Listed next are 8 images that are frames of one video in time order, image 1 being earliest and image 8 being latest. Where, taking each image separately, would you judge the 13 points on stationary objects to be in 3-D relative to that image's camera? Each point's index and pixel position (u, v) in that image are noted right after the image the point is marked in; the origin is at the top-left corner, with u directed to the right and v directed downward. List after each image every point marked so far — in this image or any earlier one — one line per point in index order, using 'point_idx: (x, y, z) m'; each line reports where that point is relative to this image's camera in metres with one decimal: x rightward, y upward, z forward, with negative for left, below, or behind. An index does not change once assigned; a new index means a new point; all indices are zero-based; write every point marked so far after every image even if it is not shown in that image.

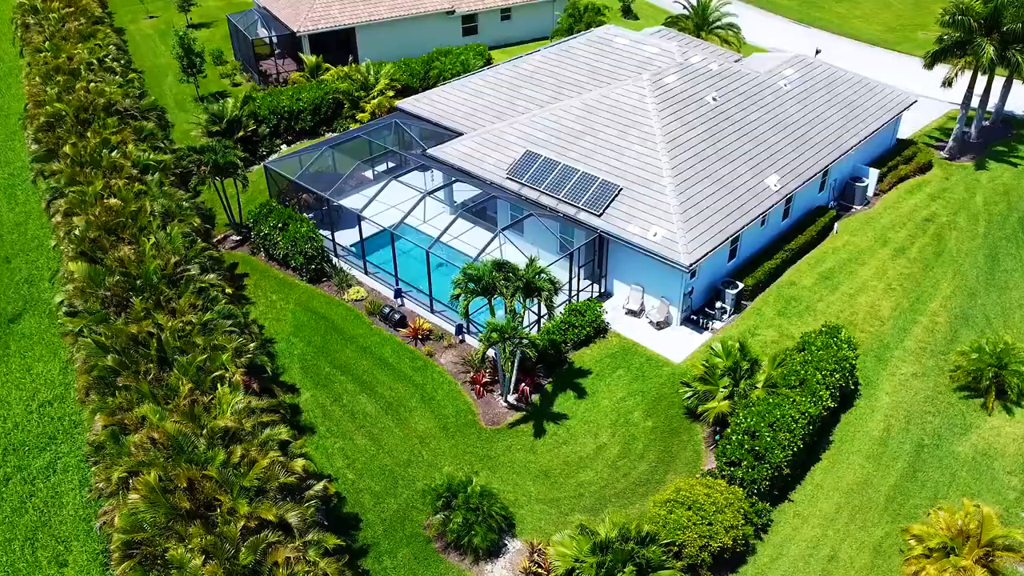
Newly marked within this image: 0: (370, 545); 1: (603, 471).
0: (-3.0, -5.5, +18.2) m
1: (+2.1, -4.3, +20.1) m
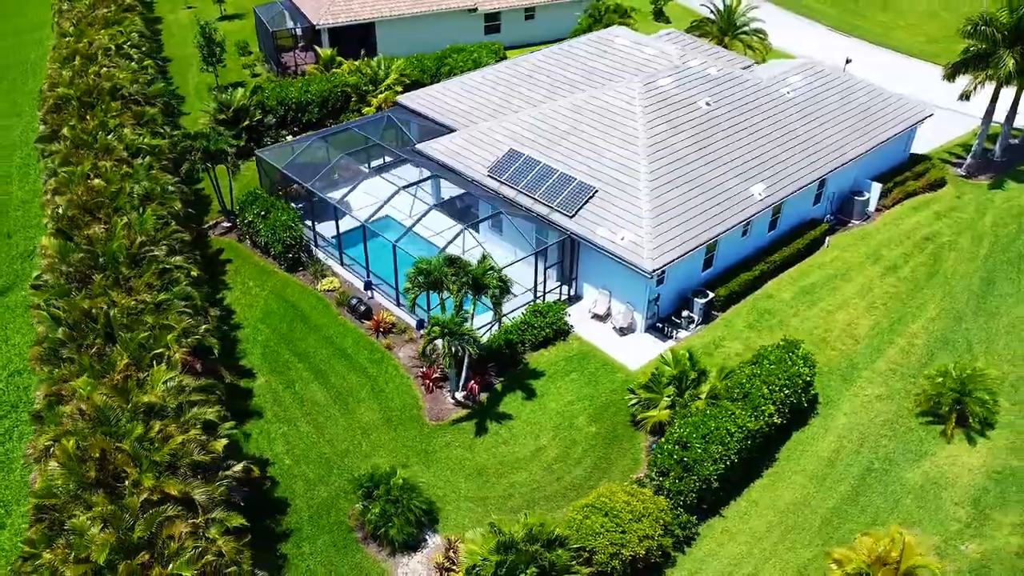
0: (-4.8, -5.2, +18.5) m
1: (+0.6, -4.3, +20.0) m
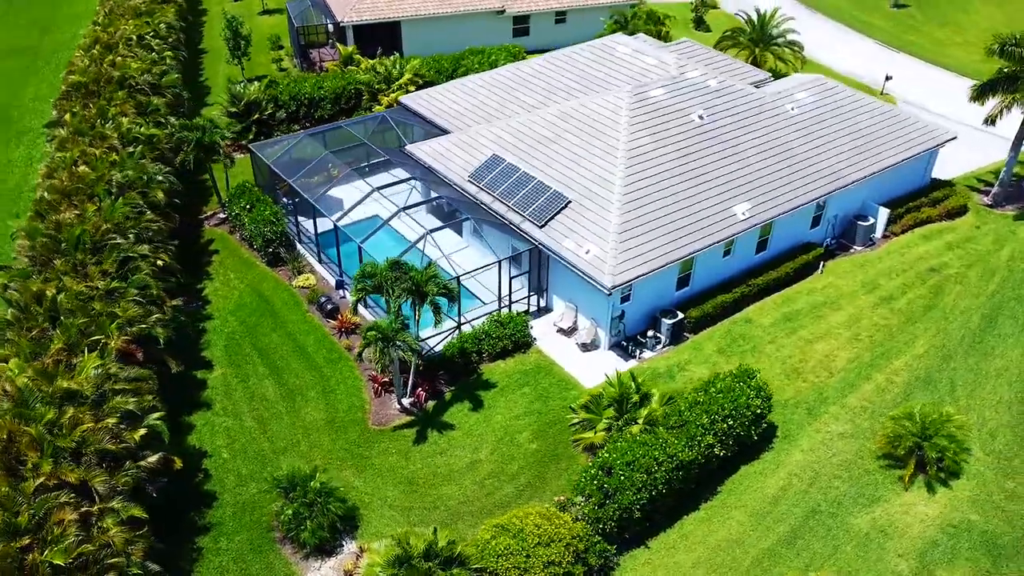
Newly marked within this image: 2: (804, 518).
0: (-6.5, -5.1, +18.6) m
1: (-1.0, -4.5, +19.6) m
2: (+6.4, -5.0, +18.6) m
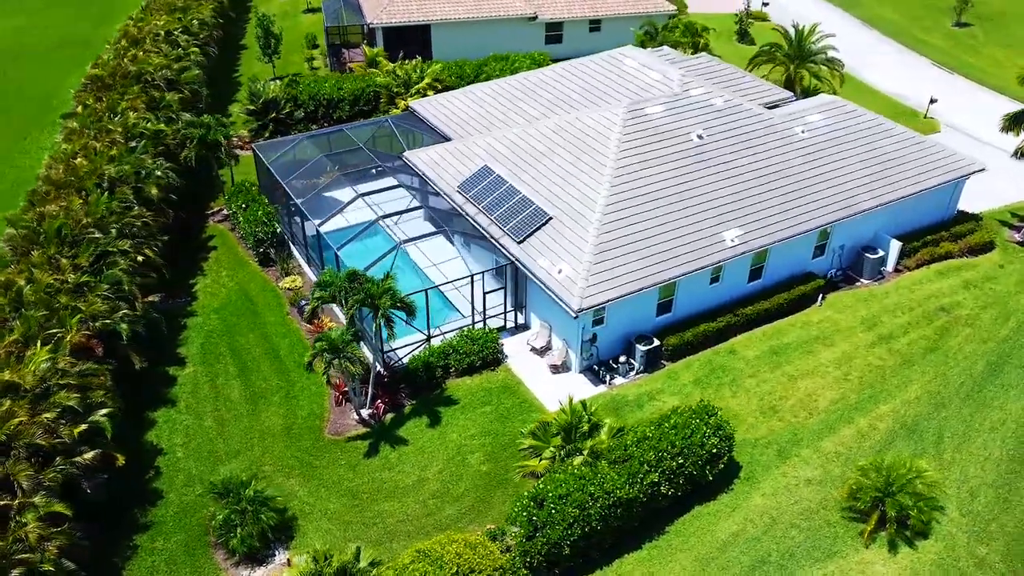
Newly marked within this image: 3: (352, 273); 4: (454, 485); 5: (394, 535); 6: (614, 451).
0: (-7.9, -5.2, +18.7) m
1: (-2.3, -4.9, +19.2) m
2: (+4.9, -5.8, +17.6) m
3: (-3.8, +0.3, +19.9) m
4: (-1.3, -4.5, +19.6) m
5: (-2.5, -5.3, +18.5) m
6: (+2.1, -3.4, +18.1) m
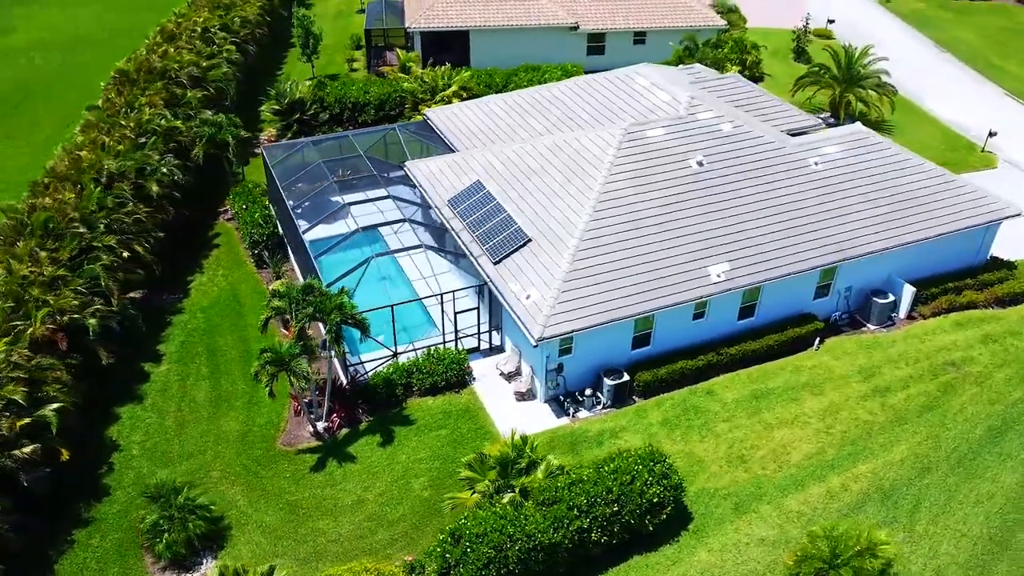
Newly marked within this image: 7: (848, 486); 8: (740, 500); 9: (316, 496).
0: (-9.4, -5.2, +19.0) m
1: (-3.7, -5.2, +18.9) m
2: (+3.2, -6.6, +16.7) m
3: (-4.8, 0.0, +19.7) m
4: (-2.7, -5.0, +19.2) m
5: (-4.1, -5.7, +18.2) m
6: (+0.7, -4.1, +17.3) m
7: (+7.8, -4.5, +19.7) m
8: (+5.2, -4.8, +19.4) m
9: (-4.5, -4.8, +19.6) m
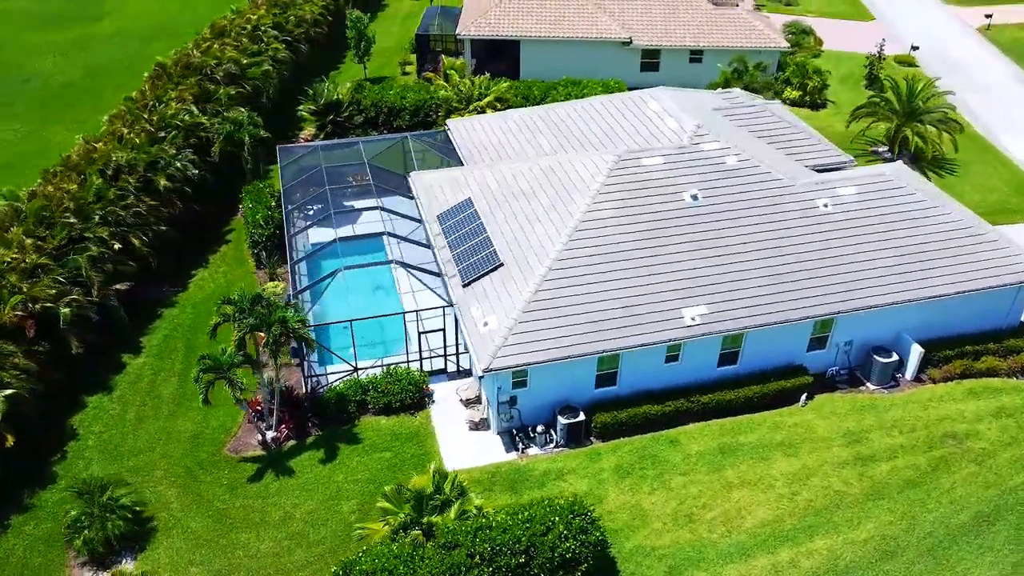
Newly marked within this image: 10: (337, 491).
0: (-11.0, -5.0, +19.5) m
1: (-5.4, -5.5, +18.8) m
2: (+1.0, -7.5, +15.7) m
3: (-5.9, -0.2, +19.6) m
4: (-4.4, -5.3, +18.9) m
5: (-5.9, -5.9, +18.1) m
6: (-1.2, -4.8, +16.6) m
7: (+6.1, -5.8, +18.1) m
8: (+3.5, -5.8, +18.2) m
9: (-6.1, -5.0, +19.5) m
10: (-4.1, -4.7, +19.7) m
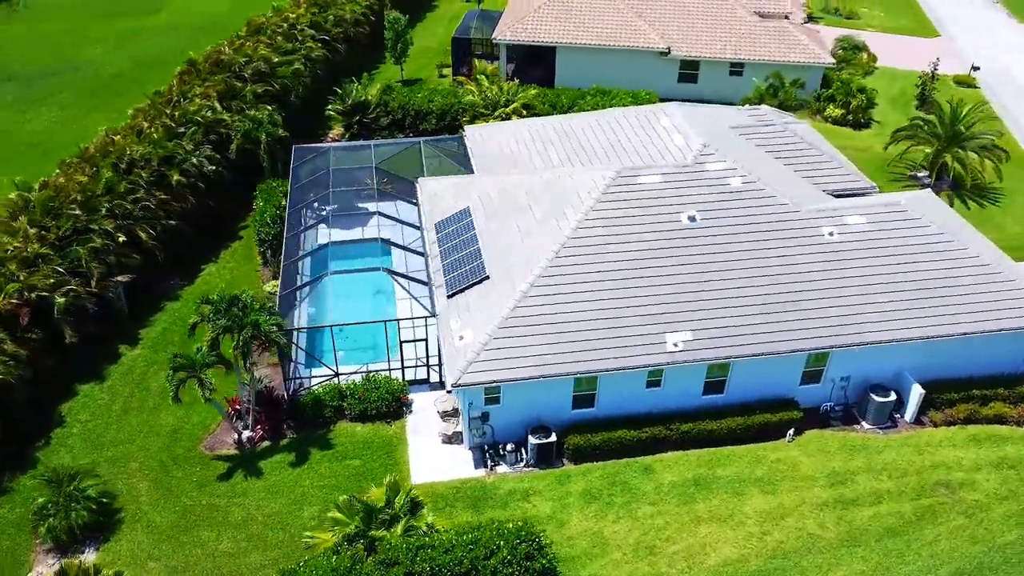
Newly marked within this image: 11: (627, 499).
0: (-11.8, -4.7, +20.1) m
1: (-6.4, -5.6, +19.0) m
2: (-0.3, -7.9, +15.4) m
3: (-6.5, -0.2, +19.9) m
4: (-5.3, -5.4, +19.0) m
5: (-6.9, -6.0, +18.3) m
6: (-2.3, -5.1, +16.5) m
7: (+5.0, -6.5, +17.4) m
8: (+2.4, -6.4, +17.7) m
9: (-6.9, -5.0, +19.7) m
10: (-4.9, -4.8, +19.8) m
11: (+2.7, -4.9, +19.7) m
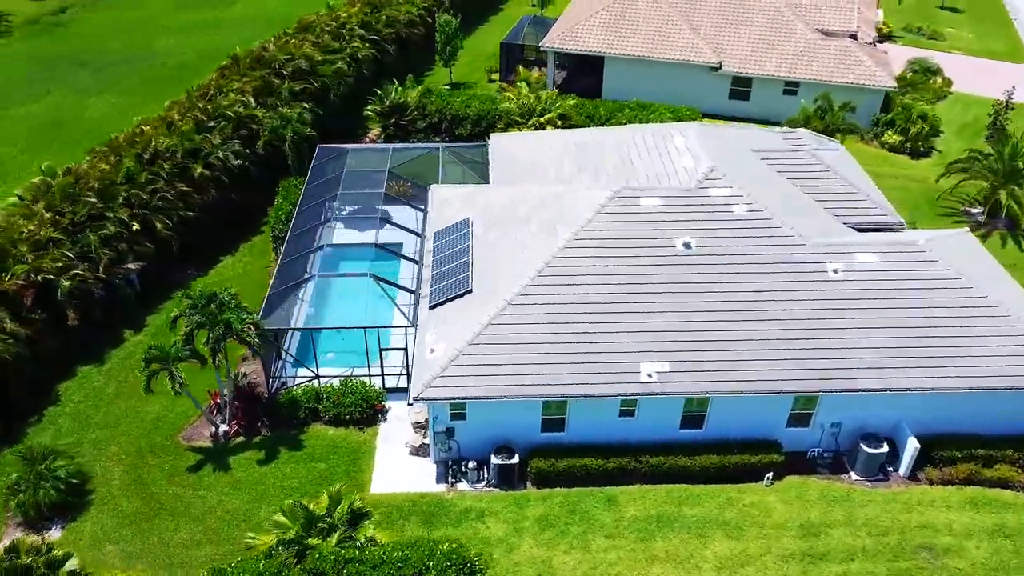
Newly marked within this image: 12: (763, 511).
0: (-12.7, -4.3, +21.1) m
1: (-7.5, -5.5, +19.4) m
2: (-2.0, -8.2, +15.1) m
3: (-7.1, -0.1, +20.2) m
4: (-6.4, -5.4, +19.3) m
5: (-8.1, -5.8, +18.8) m
6: (-3.6, -5.2, +16.5) m
7: (+3.6, -7.2, +16.6) m
8: (+1.1, -6.9, +17.2) m
9: (-7.9, -4.9, +20.2) m
10: (-5.9, -4.8, +20.0) m
11: (+1.6, -5.4, +19.2) m
12: (+5.9, -5.1, +19.7) m
